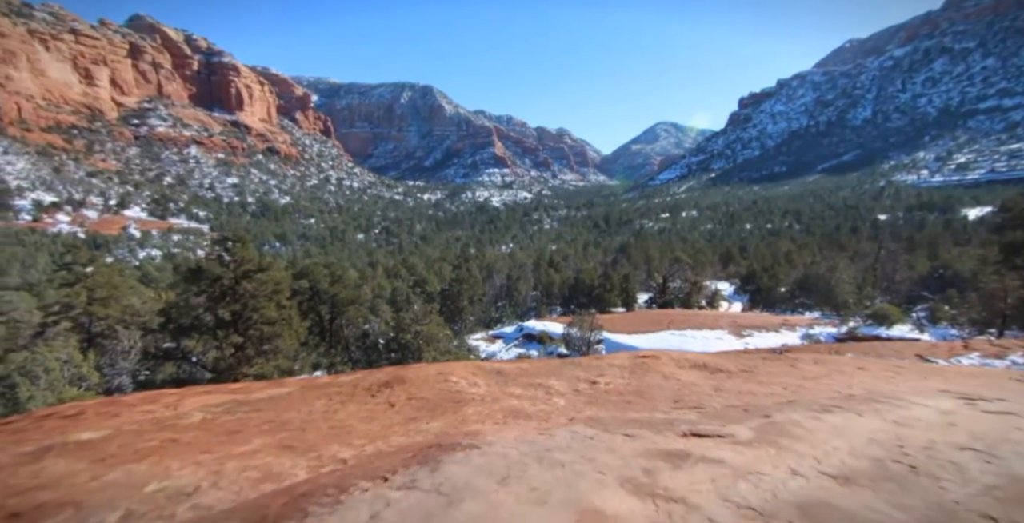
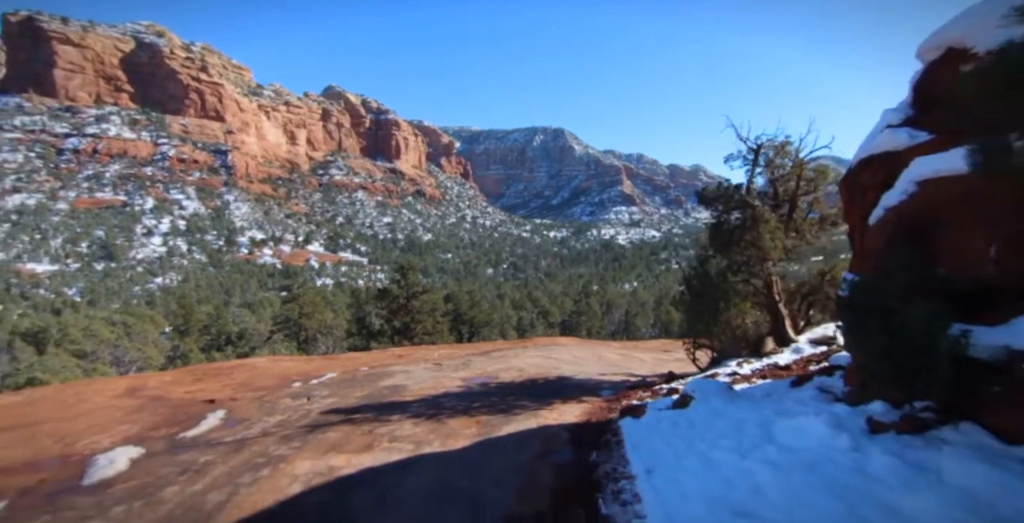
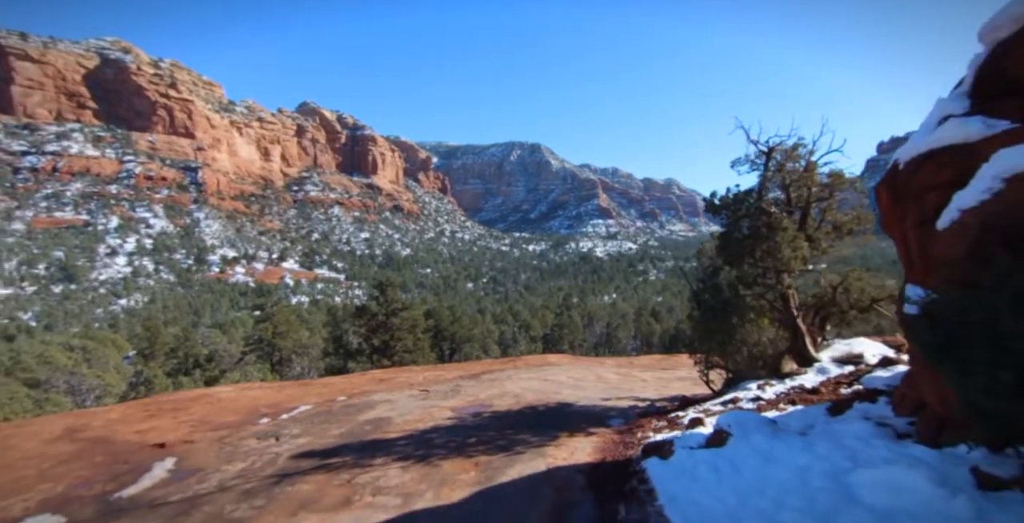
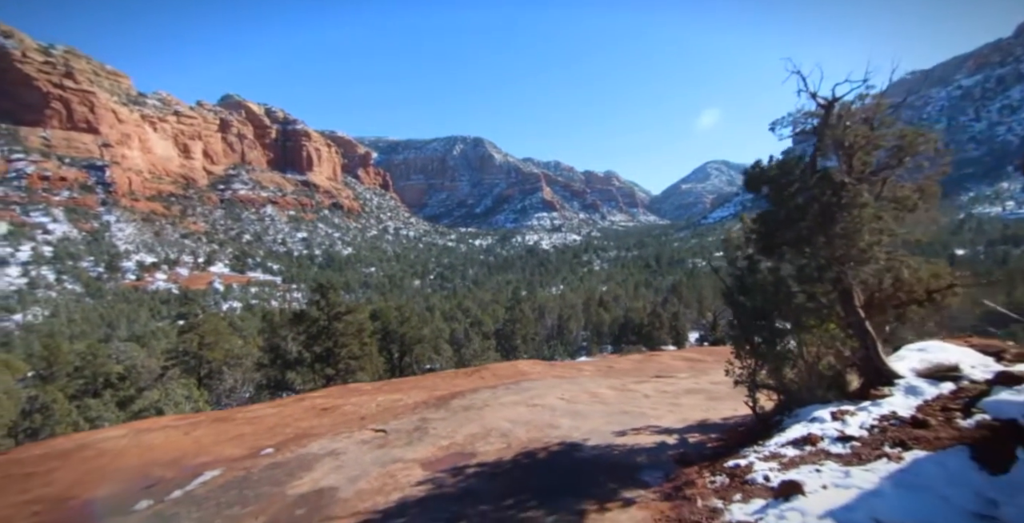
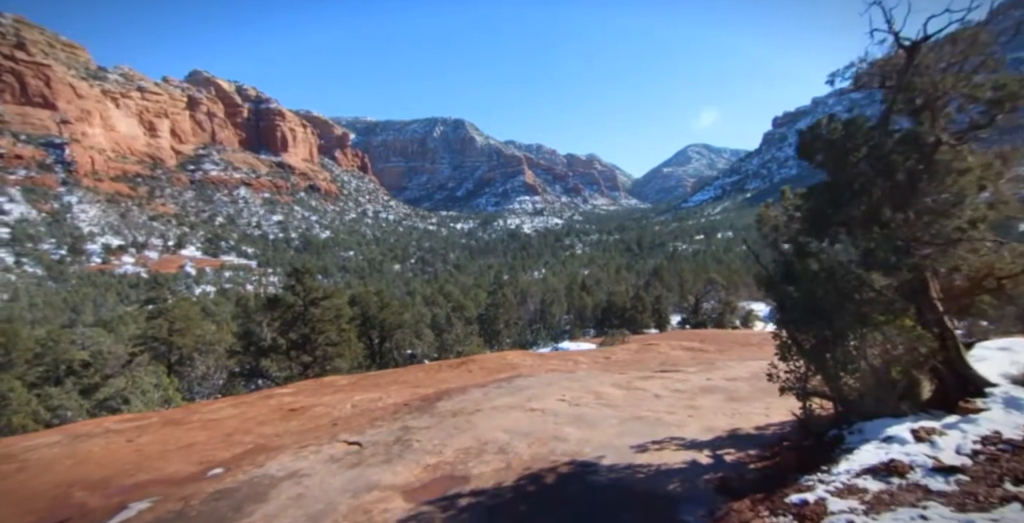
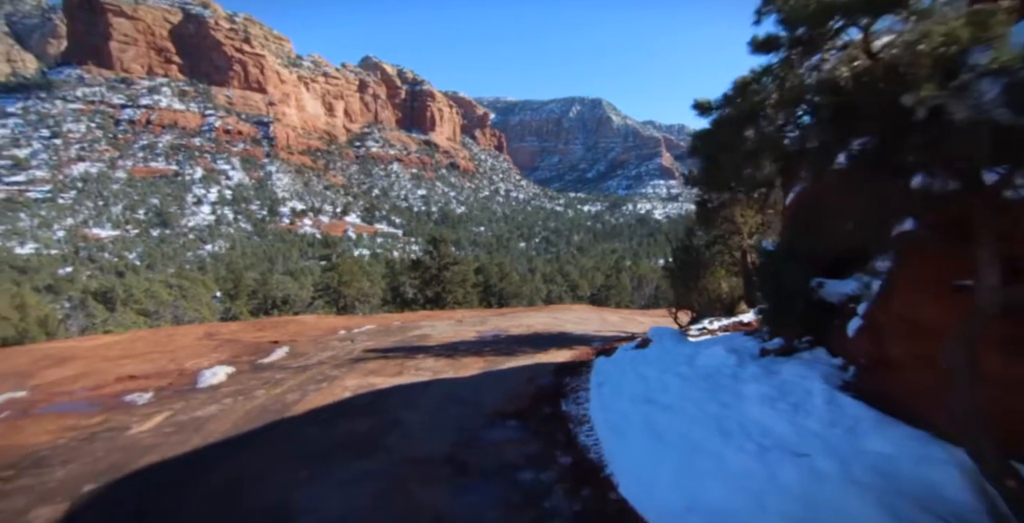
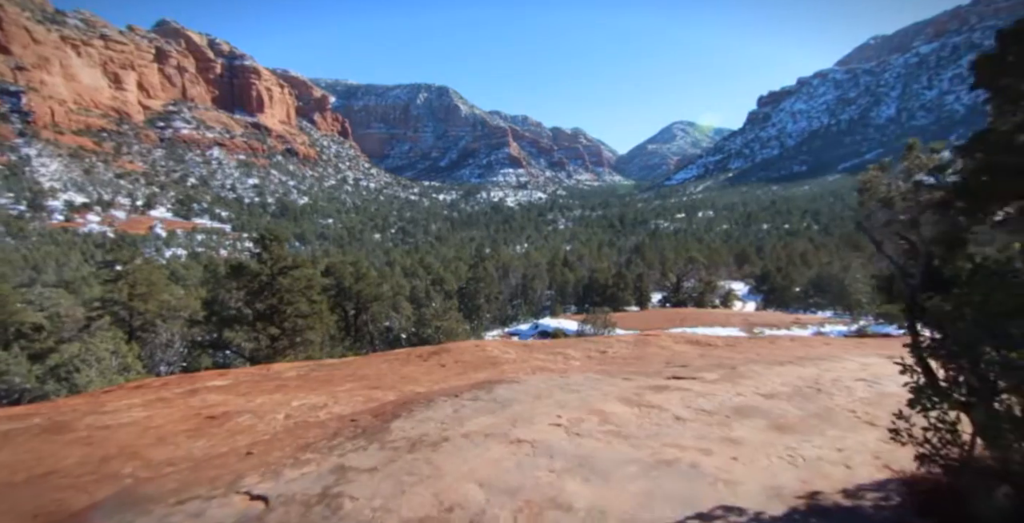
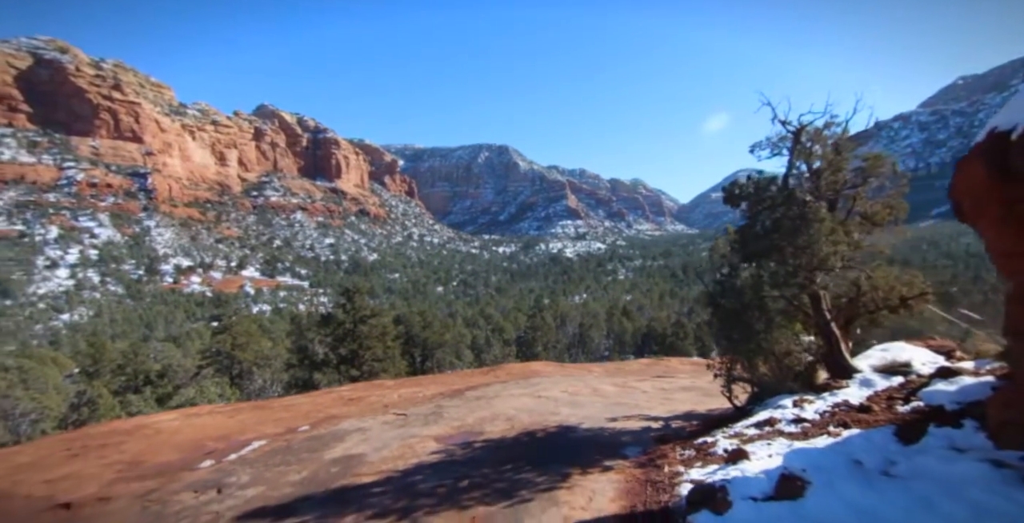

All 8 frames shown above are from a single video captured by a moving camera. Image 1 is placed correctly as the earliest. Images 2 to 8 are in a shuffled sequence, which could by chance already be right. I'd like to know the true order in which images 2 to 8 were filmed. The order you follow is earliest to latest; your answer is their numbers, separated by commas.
7, 5, 4, 8, 3, 2, 6
